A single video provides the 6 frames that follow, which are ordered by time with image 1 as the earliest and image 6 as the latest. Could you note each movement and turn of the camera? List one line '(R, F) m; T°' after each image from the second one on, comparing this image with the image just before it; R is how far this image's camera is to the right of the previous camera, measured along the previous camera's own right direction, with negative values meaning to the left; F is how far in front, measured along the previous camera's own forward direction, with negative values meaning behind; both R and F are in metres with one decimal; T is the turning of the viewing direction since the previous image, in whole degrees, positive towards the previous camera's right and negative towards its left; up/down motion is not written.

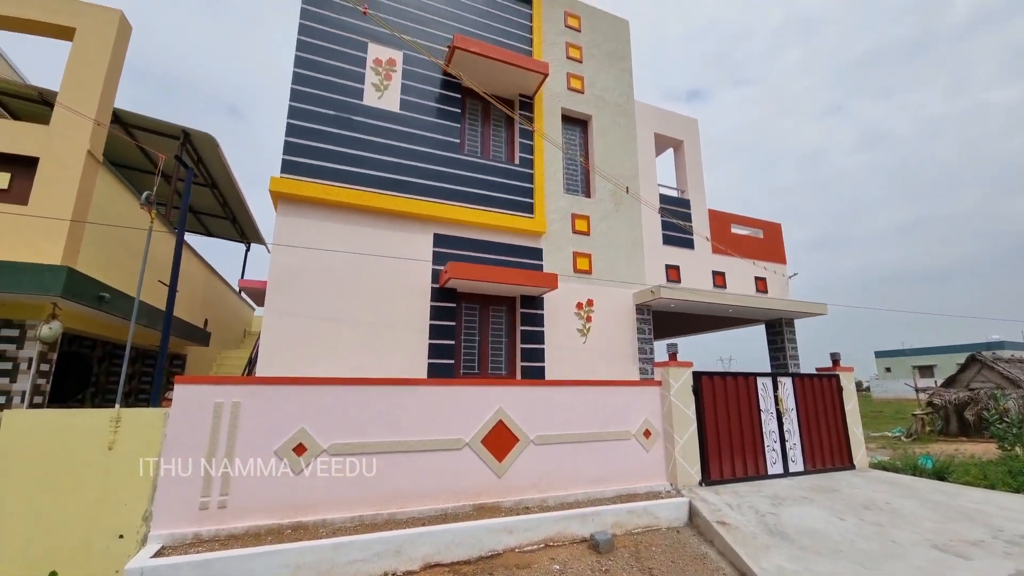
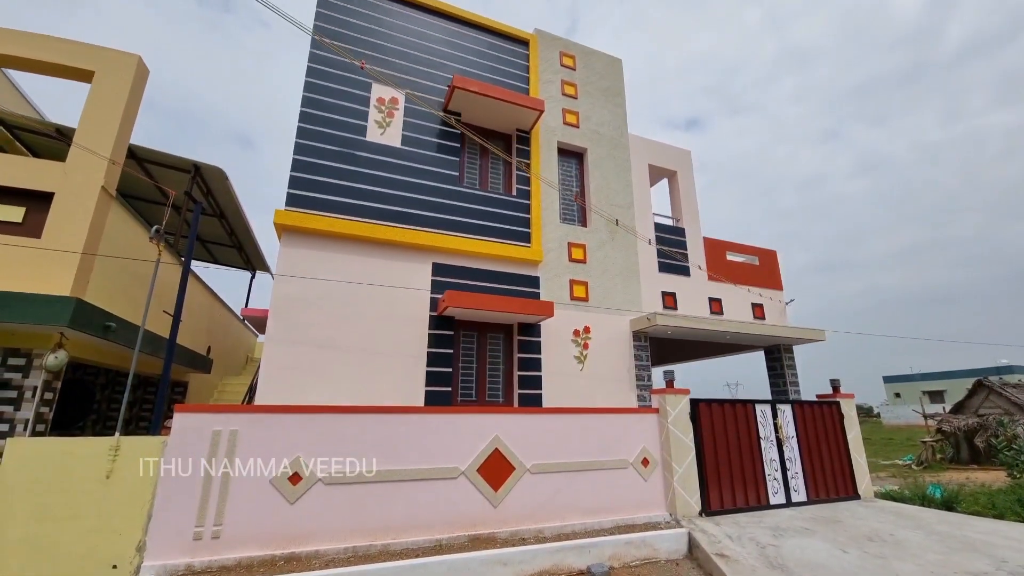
(+0.1, -0.1) m; 0°
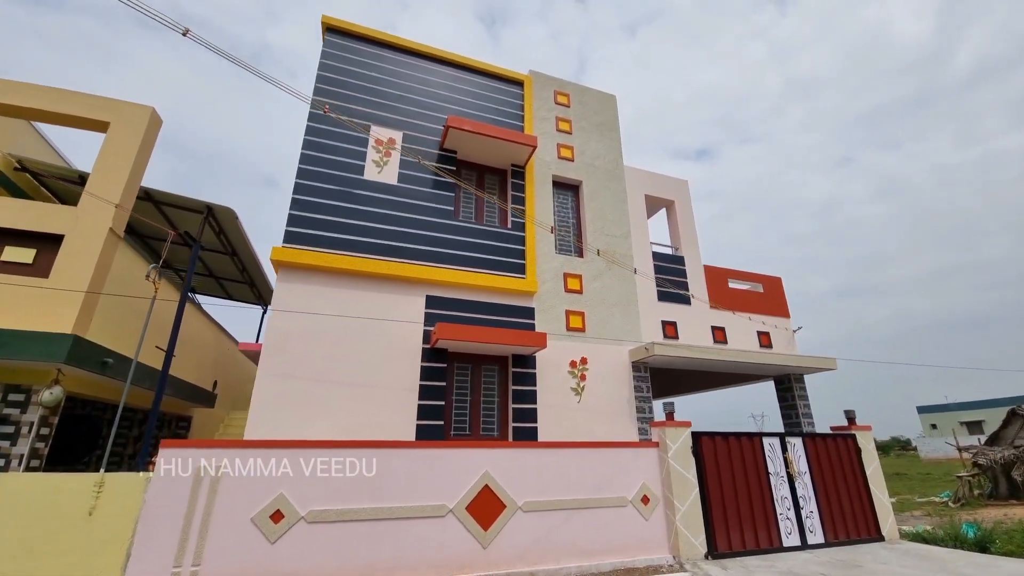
(+0.4, 0.0) m; -2°
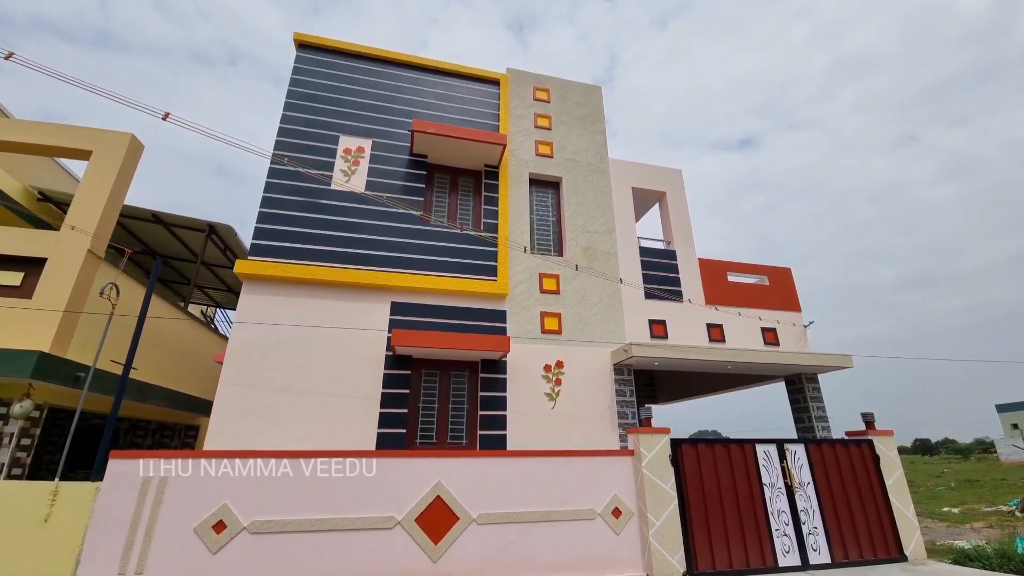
(+1.5, +0.3) m; -6°
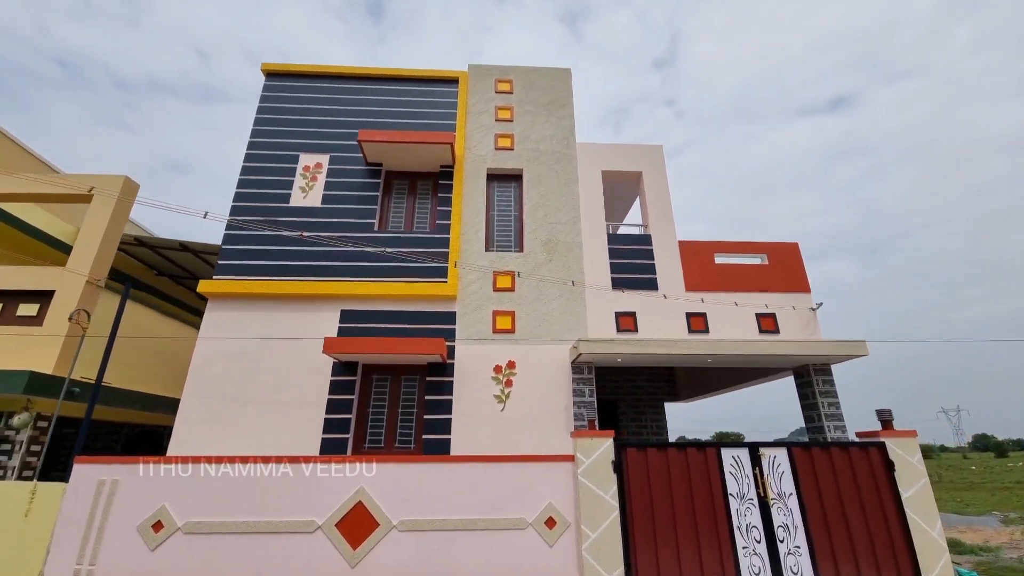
(+2.5, +0.5) m; -10°
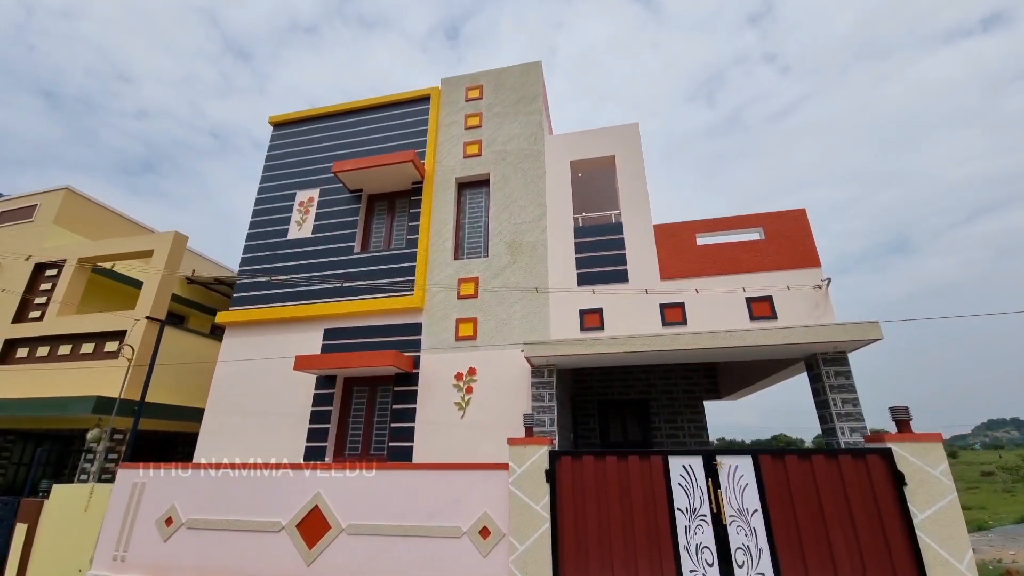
(+2.8, +0.4) m; -14°
